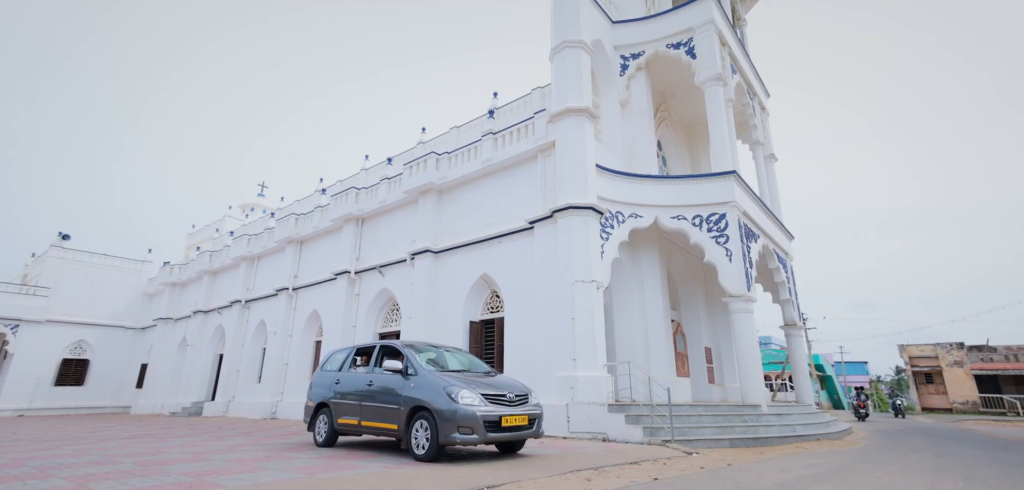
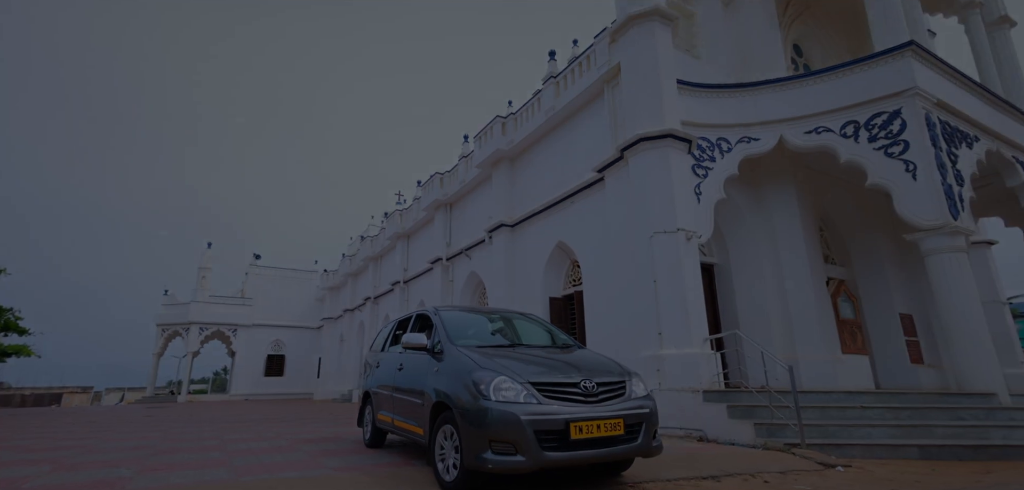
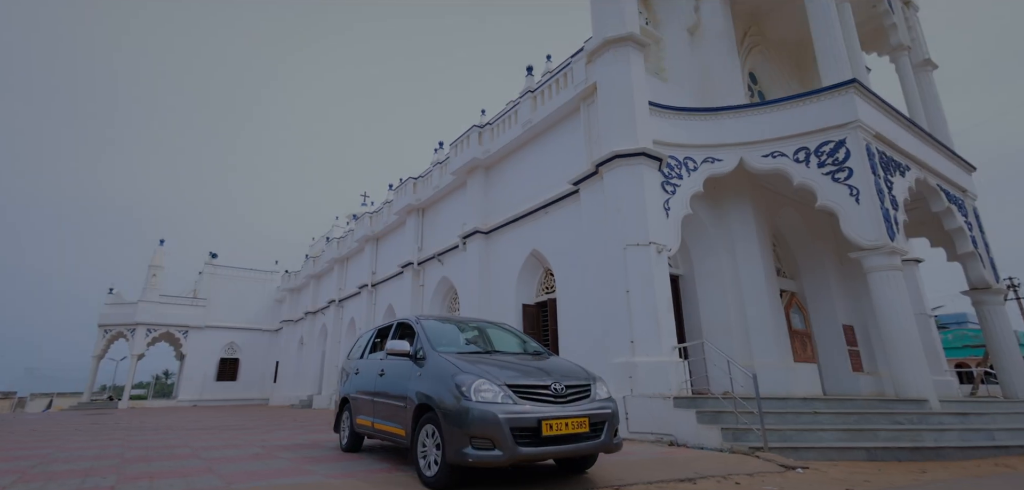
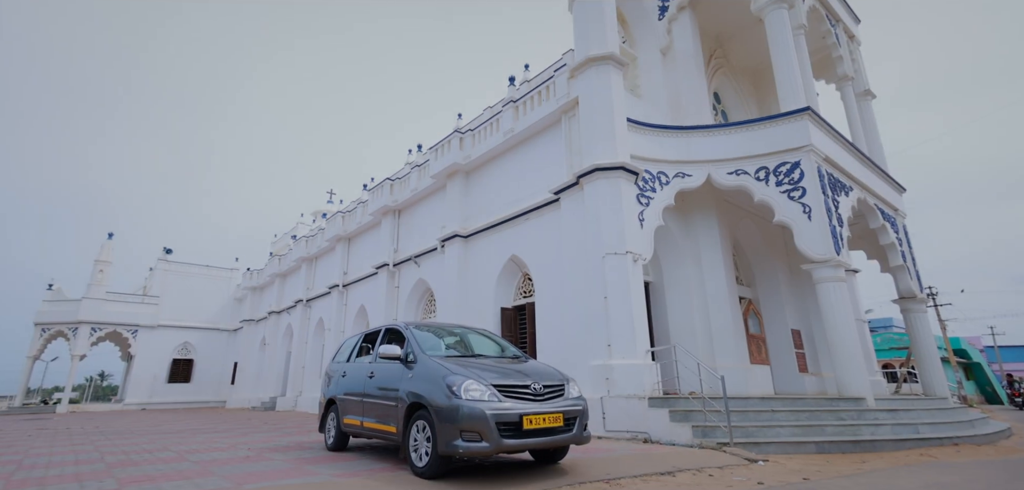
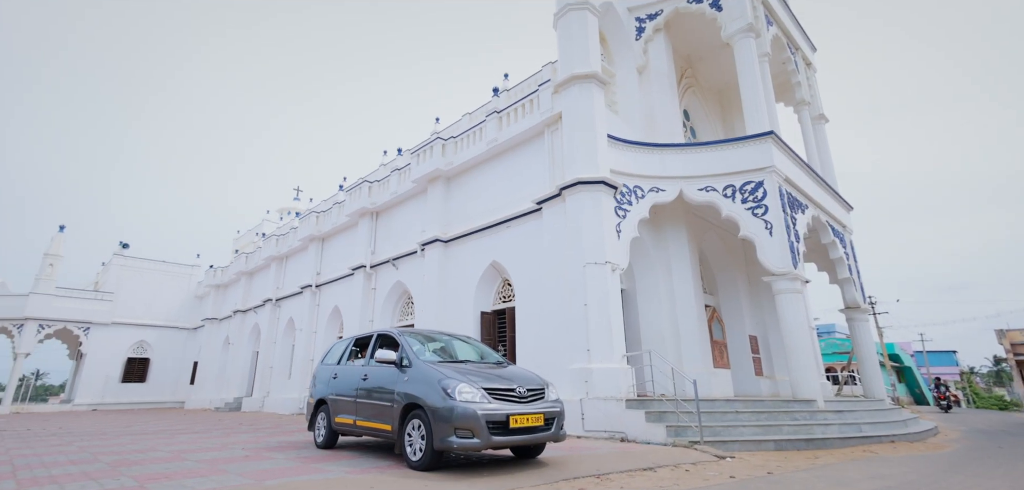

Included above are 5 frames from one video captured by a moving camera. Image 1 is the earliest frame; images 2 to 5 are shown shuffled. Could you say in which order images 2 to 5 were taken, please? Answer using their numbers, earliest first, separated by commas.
5, 4, 3, 2
